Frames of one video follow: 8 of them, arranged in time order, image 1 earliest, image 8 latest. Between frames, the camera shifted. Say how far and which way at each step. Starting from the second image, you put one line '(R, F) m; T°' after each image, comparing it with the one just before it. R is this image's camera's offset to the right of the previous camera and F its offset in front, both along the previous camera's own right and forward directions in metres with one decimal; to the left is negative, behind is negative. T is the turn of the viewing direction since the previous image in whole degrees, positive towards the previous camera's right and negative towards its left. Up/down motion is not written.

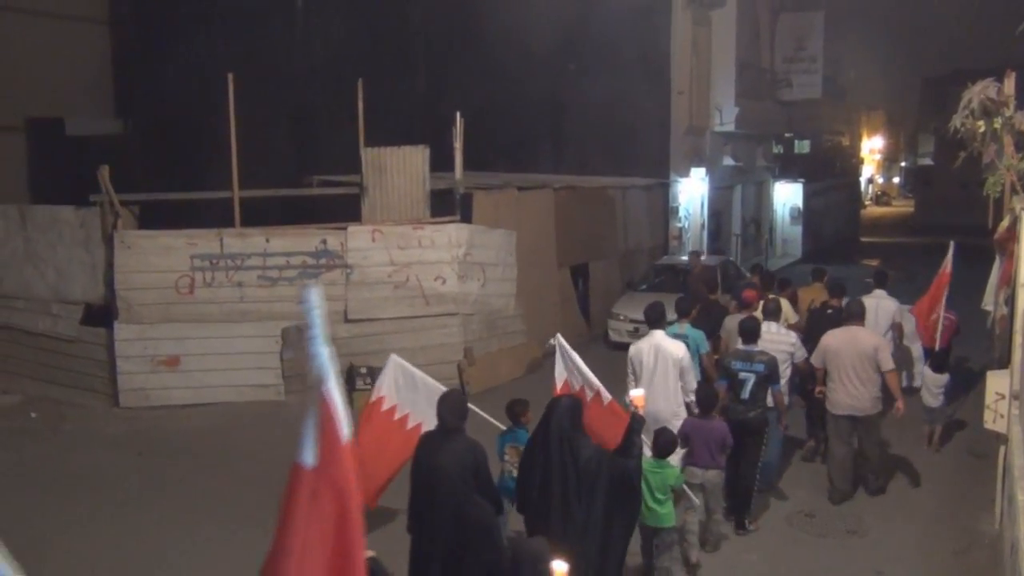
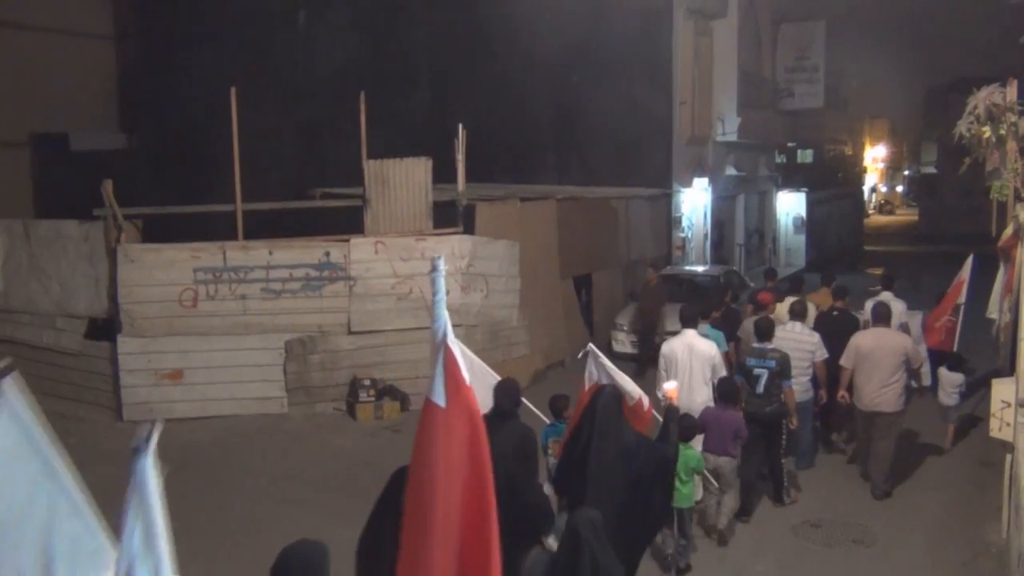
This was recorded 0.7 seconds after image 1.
(0.0, 0.0) m; 0°
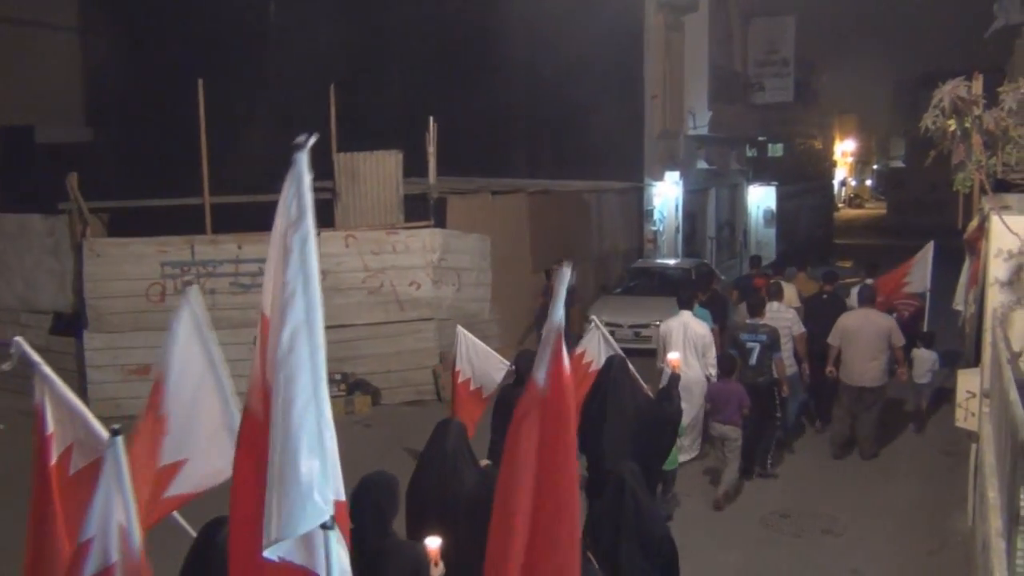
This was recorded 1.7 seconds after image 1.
(+0.1, 0.0) m; +2°
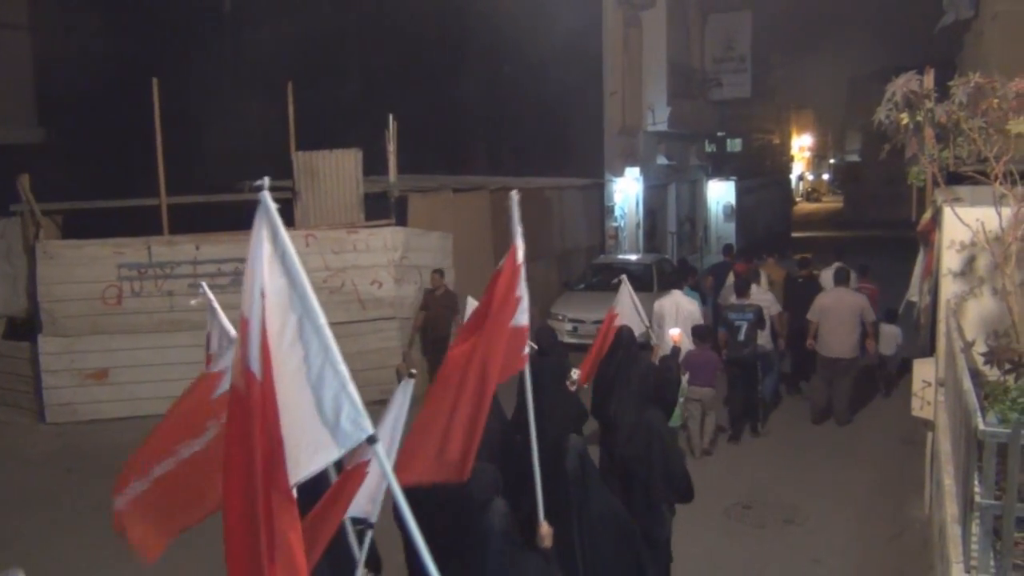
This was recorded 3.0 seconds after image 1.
(0.0, 0.0) m; +2°
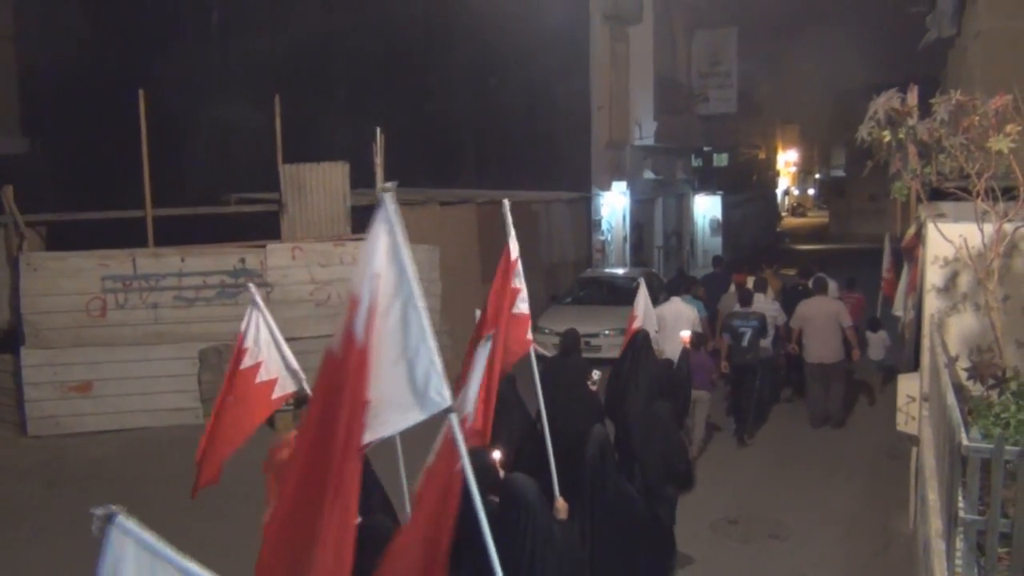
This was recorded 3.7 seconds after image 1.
(0.0, 0.0) m; +1°
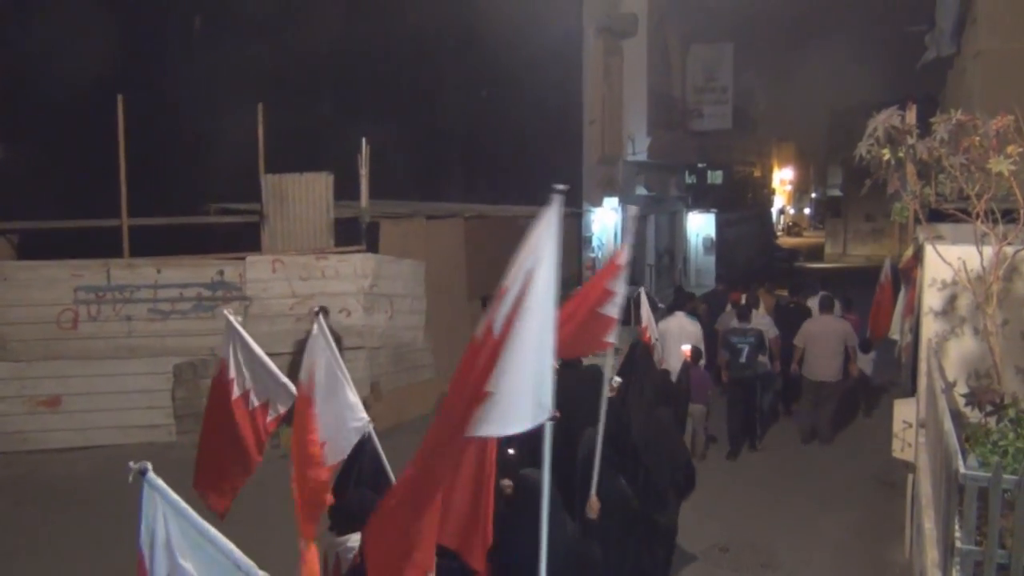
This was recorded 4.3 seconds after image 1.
(+0.1, +0.4) m; +1°
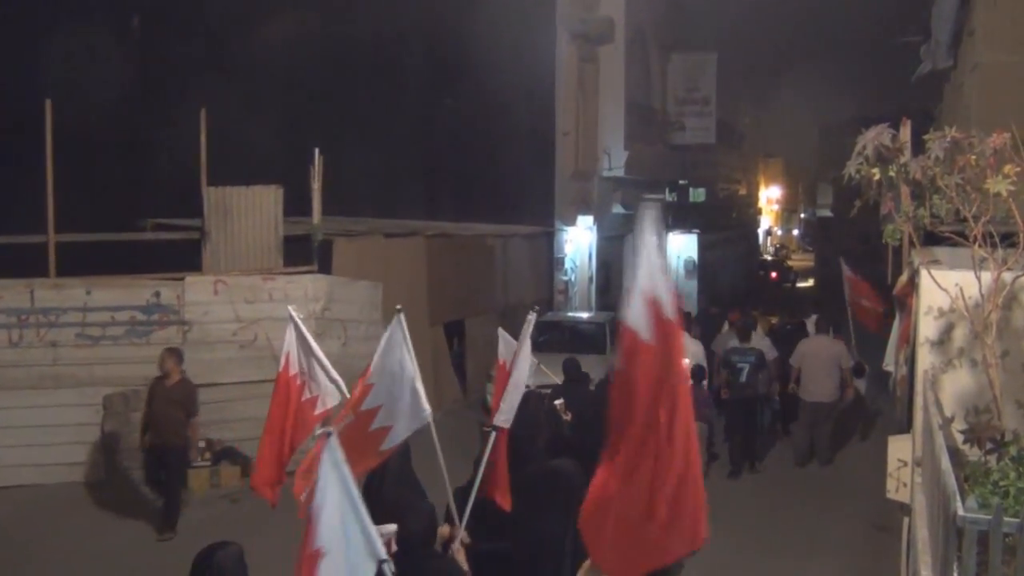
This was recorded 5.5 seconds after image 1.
(+0.2, +1.0) m; +1°
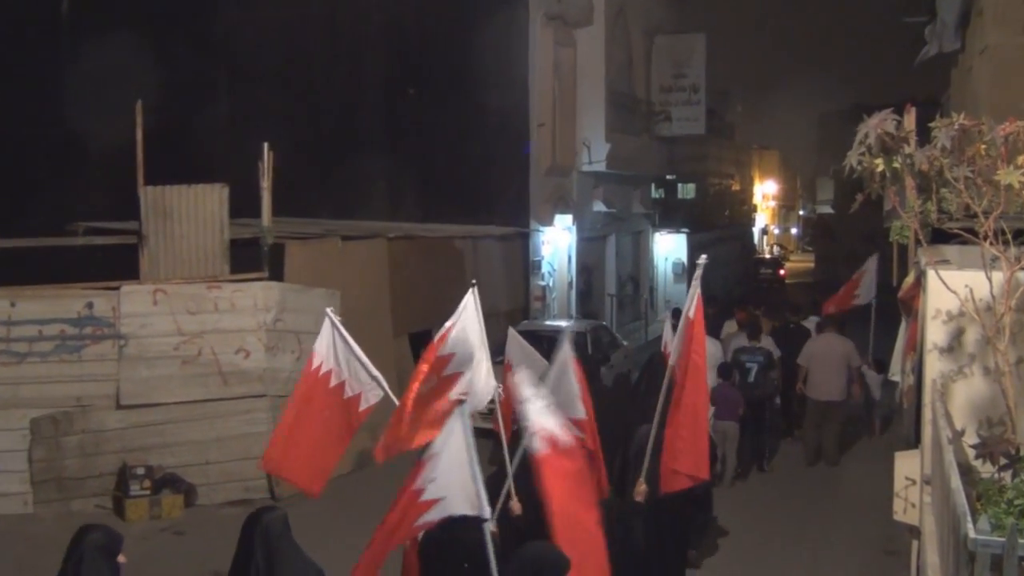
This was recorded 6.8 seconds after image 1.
(+0.2, +1.0) m; +1°
